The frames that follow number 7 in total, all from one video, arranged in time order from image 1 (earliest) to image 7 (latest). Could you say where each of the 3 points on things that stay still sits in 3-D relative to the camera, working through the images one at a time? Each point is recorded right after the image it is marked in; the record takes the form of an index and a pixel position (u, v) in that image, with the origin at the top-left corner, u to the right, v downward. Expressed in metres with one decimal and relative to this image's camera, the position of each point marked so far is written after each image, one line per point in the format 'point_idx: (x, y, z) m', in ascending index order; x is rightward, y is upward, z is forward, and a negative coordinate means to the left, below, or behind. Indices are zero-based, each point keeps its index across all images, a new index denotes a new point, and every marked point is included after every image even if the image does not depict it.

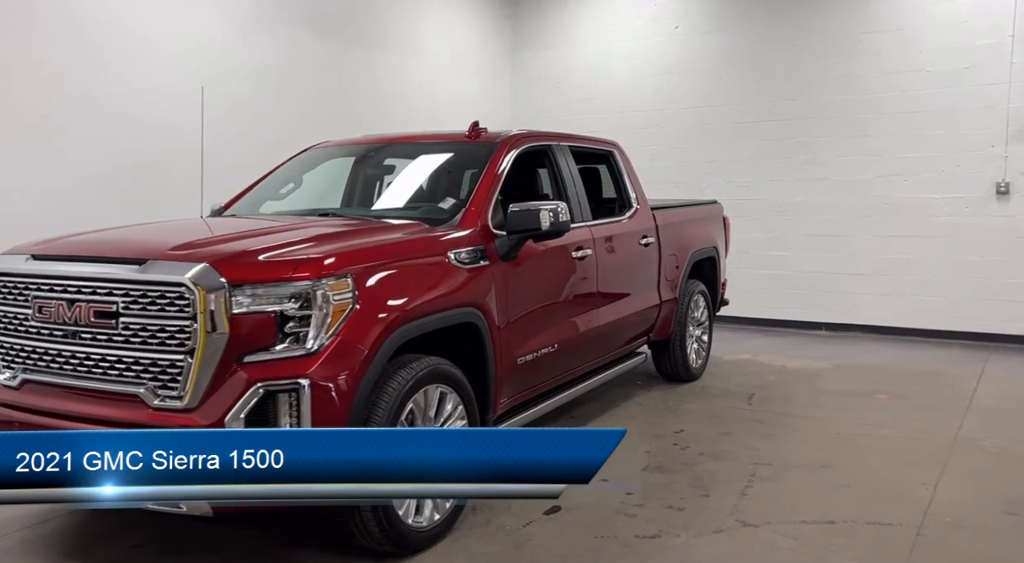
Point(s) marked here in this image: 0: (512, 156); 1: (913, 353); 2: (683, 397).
0: (0.0, +0.6, +4.1) m
1: (+3.5, -0.6, +7.4) m
2: (+1.2, -0.8, +5.7) m
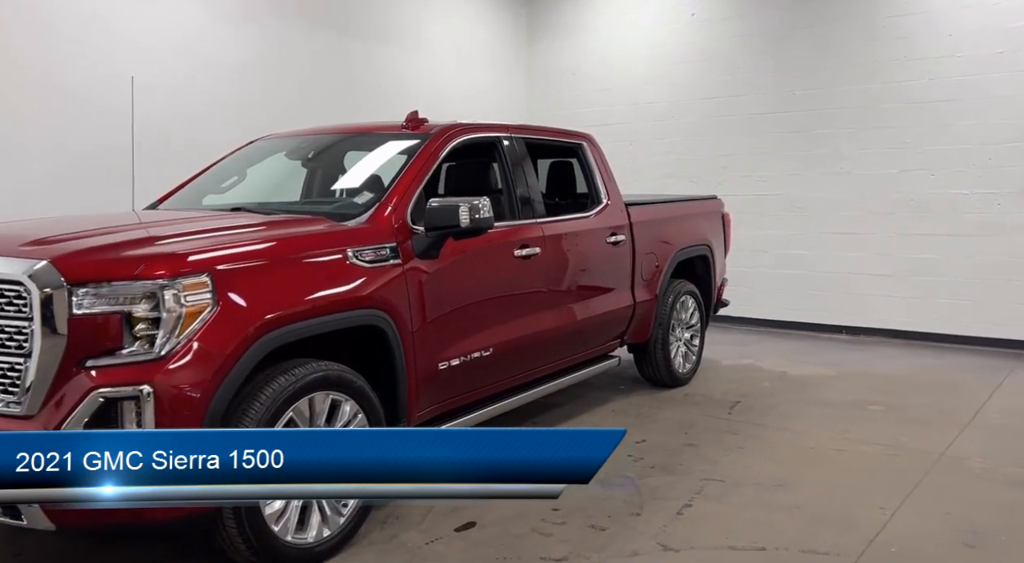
0: (-0.3, +0.6, +3.9) m
1: (+3.4, -0.6, +6.9) m
2: (+1.0, -0.8, +5.4) m
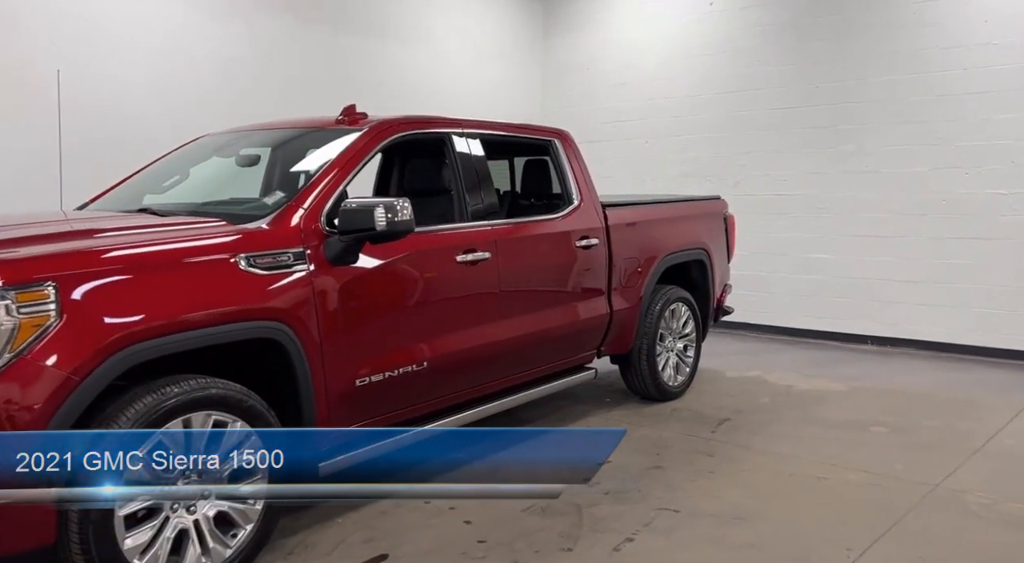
0: (-0.6, +0.6, +3.6) m
1: (+3.4, -0.7, +6.4) m
2: (+0.8, -0.8, +5.0) m
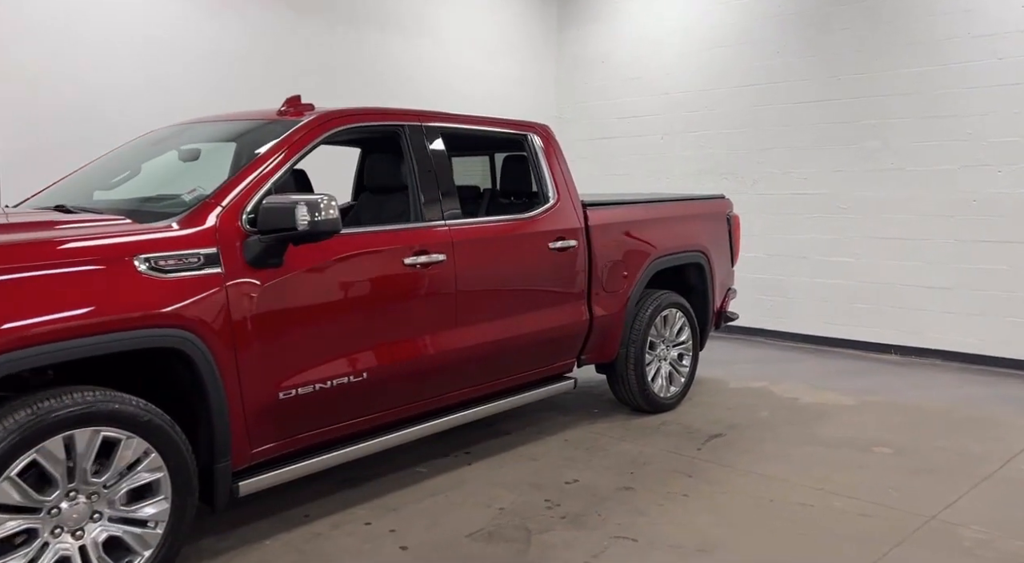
0: (-0.8, +0.6, +3.3) m
1: (+3.3, -0.7, +5.9) m
2: (+0.7, -0.9, +4.7) m
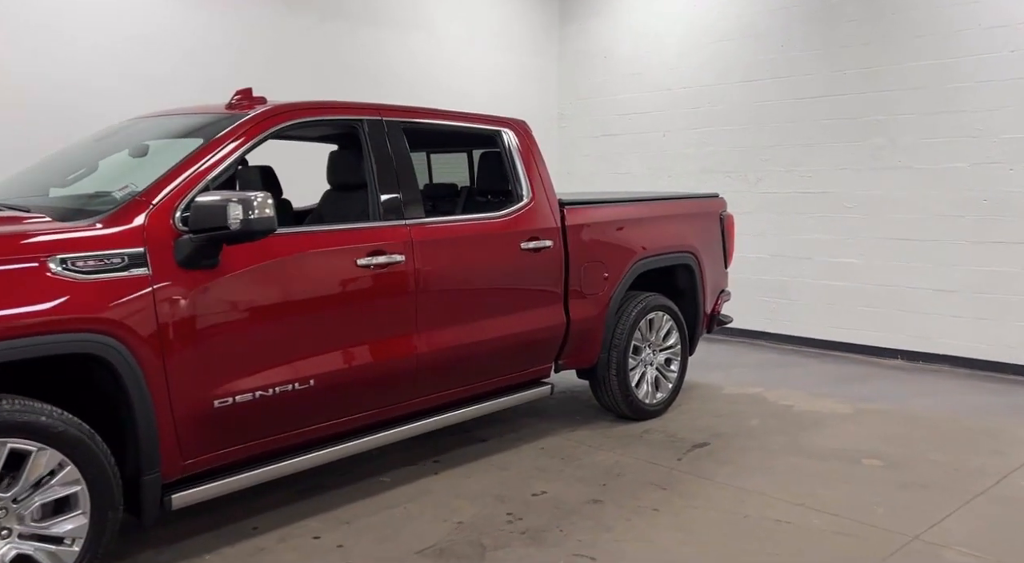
0: (-0.9, +0.6, +3.2) m
1: (+3.2, -0.8, +5.7) m
2: (+0.5, -0.9, +4.5) m
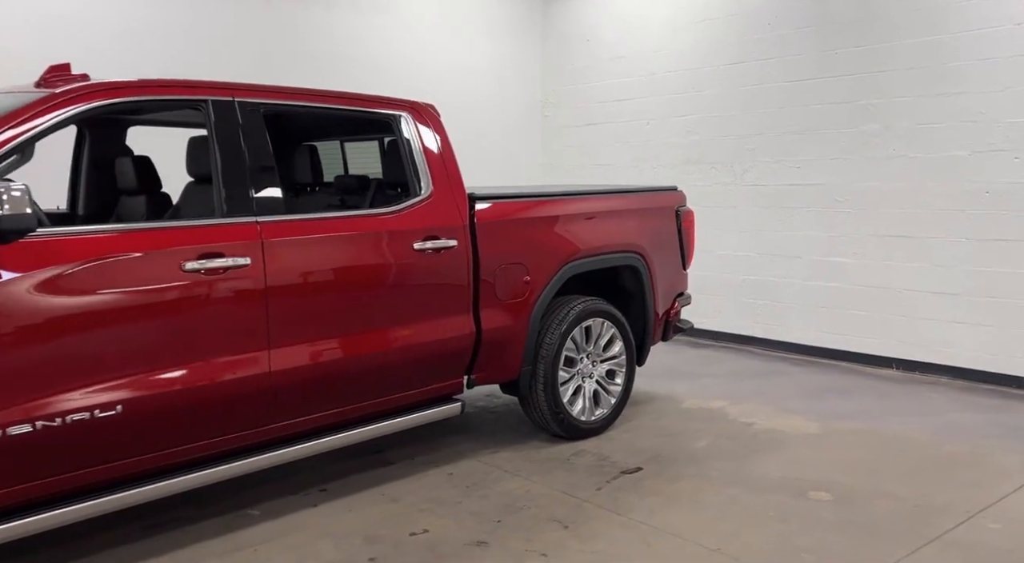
0: (-1.4, +0.5, +2.7) m
1: (+2.8, -0.8, +5.1) m
2: (+0.1, -0.9, +4.0) m
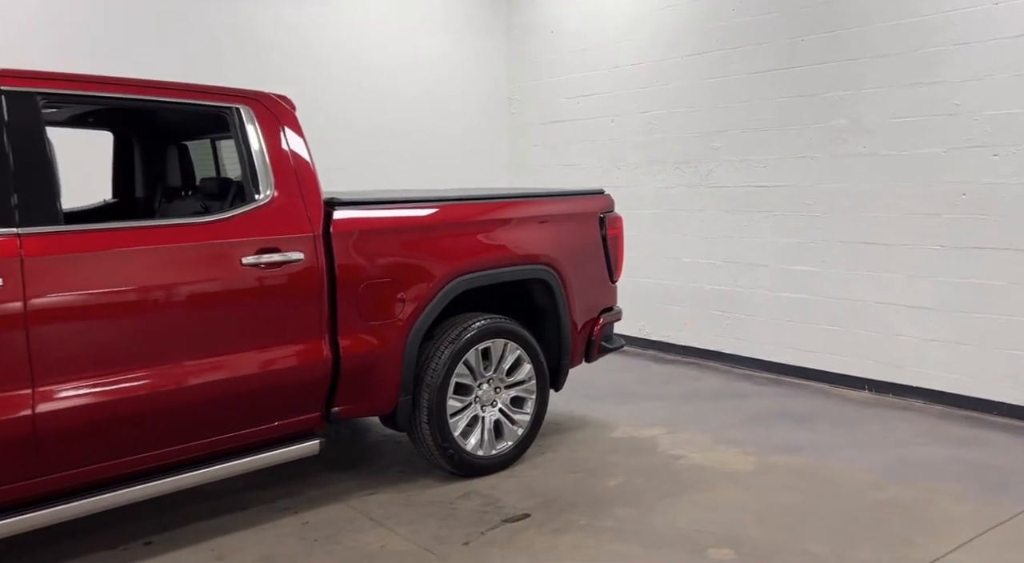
0: (-2.0, +0.5, +2.2) m
1: (+2.3, -0.9, +4.5) m
2: (-0.5, -1.0, +3.5) m
